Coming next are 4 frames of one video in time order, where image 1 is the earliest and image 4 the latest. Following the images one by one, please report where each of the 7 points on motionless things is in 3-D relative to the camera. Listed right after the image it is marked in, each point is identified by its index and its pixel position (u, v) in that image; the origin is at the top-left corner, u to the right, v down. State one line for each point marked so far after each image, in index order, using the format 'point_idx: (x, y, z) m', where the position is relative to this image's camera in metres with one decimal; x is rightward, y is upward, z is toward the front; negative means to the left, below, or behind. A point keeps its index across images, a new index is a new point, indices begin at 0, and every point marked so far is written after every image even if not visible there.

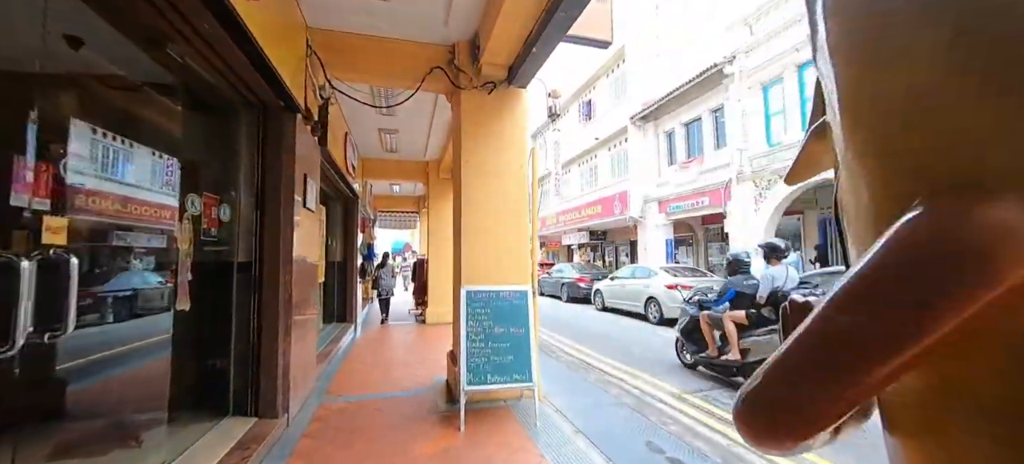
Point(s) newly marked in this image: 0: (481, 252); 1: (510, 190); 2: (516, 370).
0: (-0.3, -0.2, +3.7) m
1: (0.0, +0.4, +3.8) m
2: (0.0, -1.1, +3.1) m
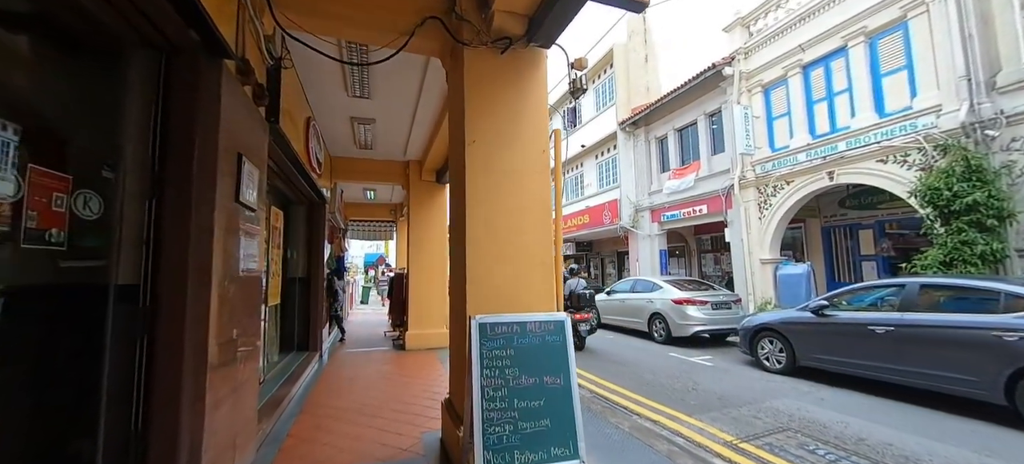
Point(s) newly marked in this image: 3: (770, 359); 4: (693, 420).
0: (-0.1, -0.2, +2.7) m
1: (+0.1, +0.4, +2.8) m
2: (+0.2, -1.1, +2.1) m
3: (+3.9, -1.9, +6.0) m
4: (+1.9, -1.9, +4.1) m
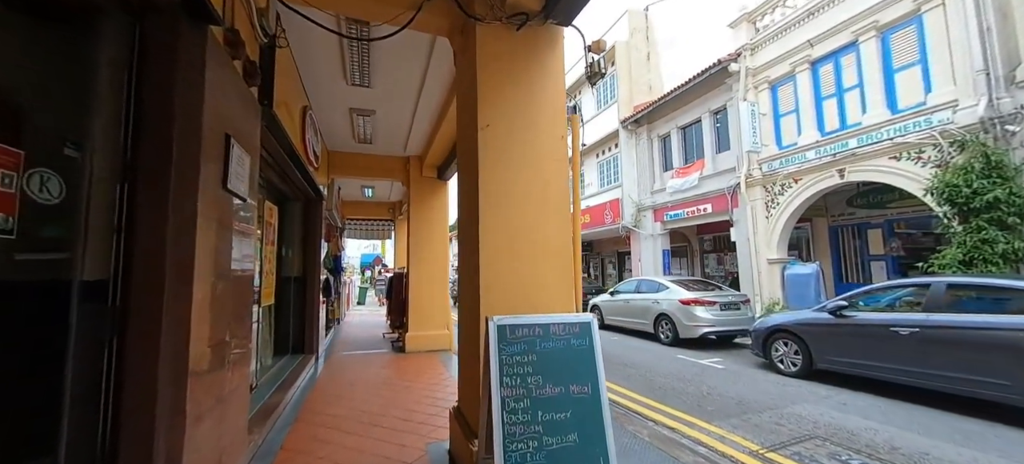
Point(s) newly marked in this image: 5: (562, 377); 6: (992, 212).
0: (0.0, -0.2, +2.5) m
1: (+0.2, +0.4, +2.6) m
2: (+0.3, -1.1, +1.9) m
3: (+4.0, -1.9, +5.8) m
4: (+2.0, -1.9, +3.9) m
5: (+0.3, -0.7, +2.0) m
6: (+6.8, +0.3, +5.6) m
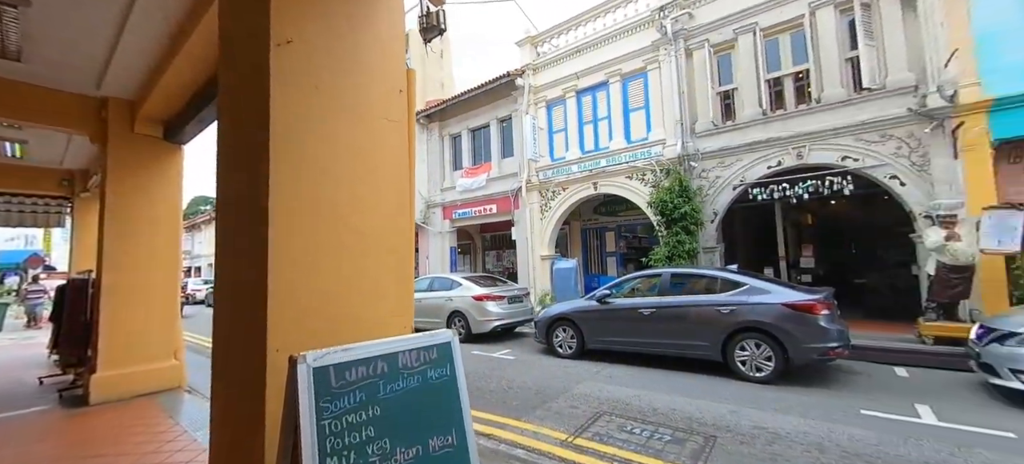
0: (-0.8, -0.1, +1.6) m
1: (-0.7, +0.5, +1.9) m
2: (-0.2, -1.0, +1.3) m
3: (+0.8, -1.9, +6.6) m
4: (+0.1, -1.9, +3.8) m
5: (-0.3, -0.7, +1.3) m
6: (+3.4, +0.2, +7.9) m
